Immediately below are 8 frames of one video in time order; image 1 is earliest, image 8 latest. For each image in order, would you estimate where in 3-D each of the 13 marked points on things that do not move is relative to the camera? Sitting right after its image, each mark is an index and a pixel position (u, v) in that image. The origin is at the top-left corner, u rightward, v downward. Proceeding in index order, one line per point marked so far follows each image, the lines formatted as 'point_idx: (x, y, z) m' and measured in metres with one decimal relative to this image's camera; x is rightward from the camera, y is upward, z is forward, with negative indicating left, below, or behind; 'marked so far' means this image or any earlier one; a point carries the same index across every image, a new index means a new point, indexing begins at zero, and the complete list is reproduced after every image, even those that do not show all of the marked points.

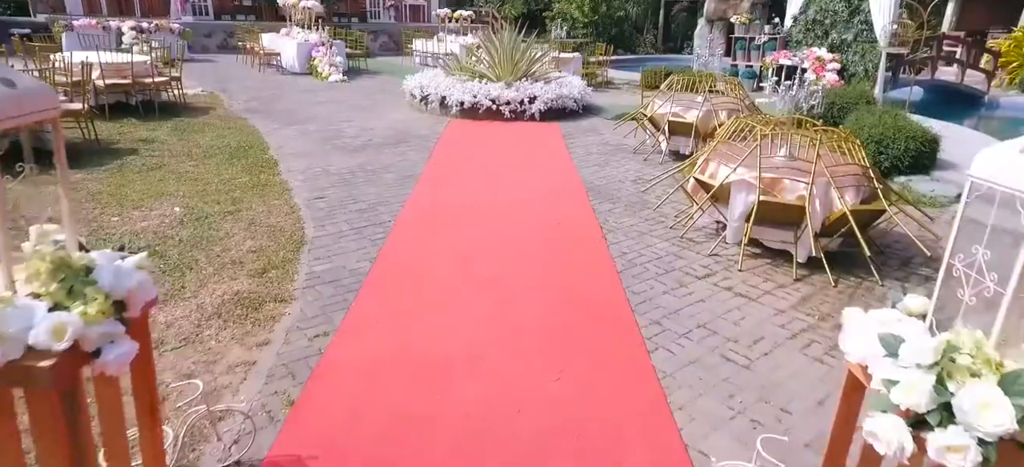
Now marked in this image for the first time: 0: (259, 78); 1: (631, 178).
0: (-4.7, +2.9, +11.8) m
1: (+1.1, +0.5, +5.7) m
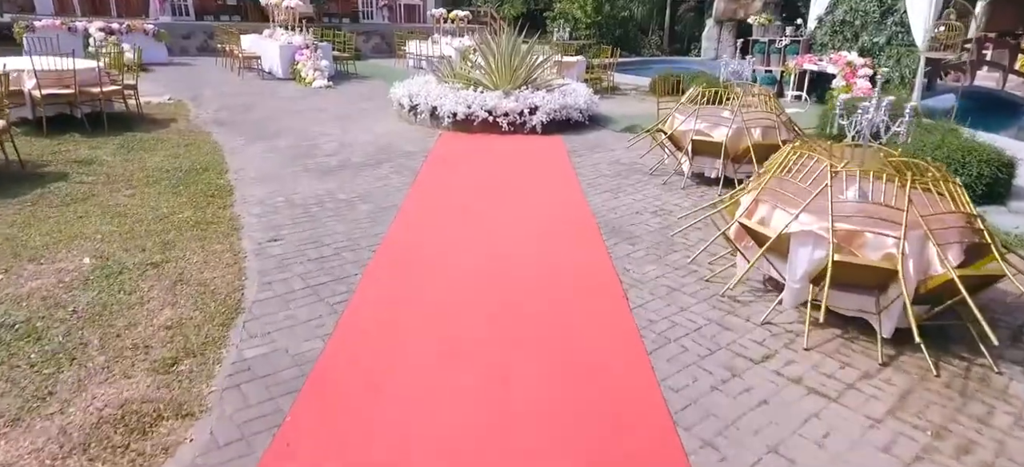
0: (-4.8, +2.6, +10.9) m
1: (+1.1, +0.2, +4.8) m
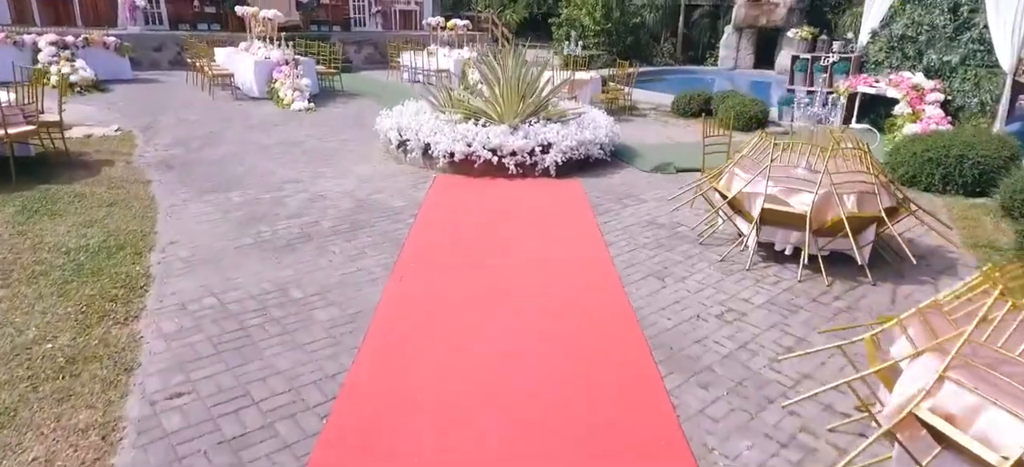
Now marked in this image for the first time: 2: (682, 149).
0: (-4.7, +2.0, +9.6) m
1: (+1.2, -0.4, +3.6) m
2: (+2.1, +1.0, +7.9) m
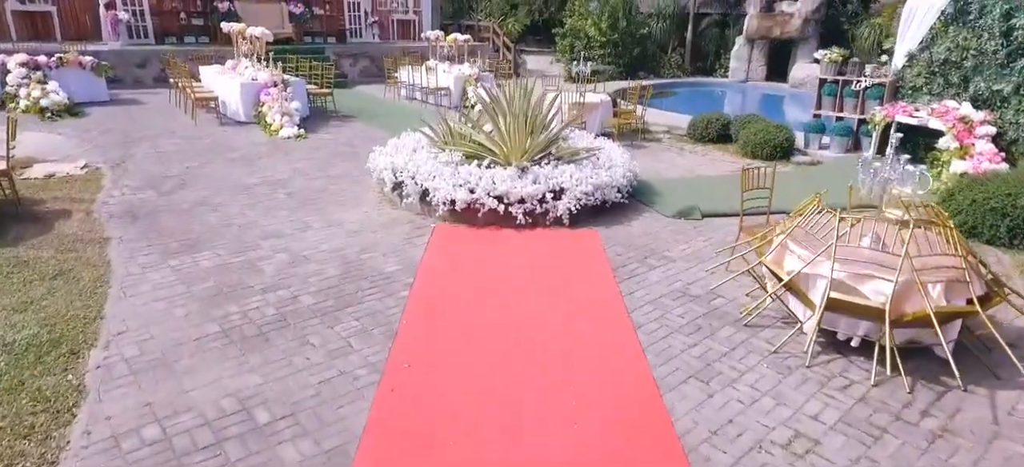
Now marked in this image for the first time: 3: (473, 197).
0: (-4.6, +1.5, +9.0) m
1: (+1.2, -0.9, +2.9) m
2: (+2.2, +0.5, +7.2) m
3: (-0.3, +0.3, +5.5) m
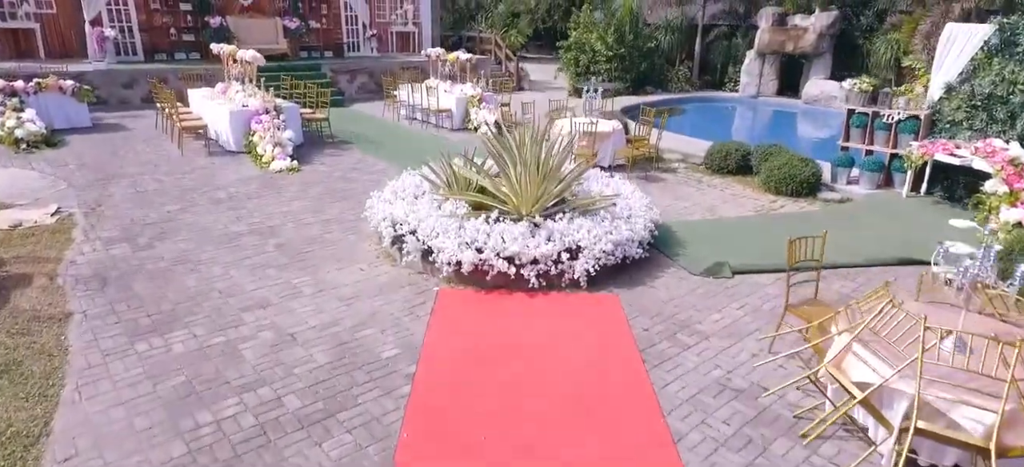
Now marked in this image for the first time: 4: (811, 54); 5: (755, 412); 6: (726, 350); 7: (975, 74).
0: (-4.5, +1.0, +8.4) m
1: (+1.3, -1.4, +2.3) m
2: (+2.3, 0.0, +6.7) m
3: (-0.2, -0.2, +4.9) m
4: (+7.3, +4.4, +15.3) m
5: (+1.4, -1.0, +3.5) m
6: (+1.4, -0.8, +4.2) m
7: (+5.0, +1.8, +6.8) m
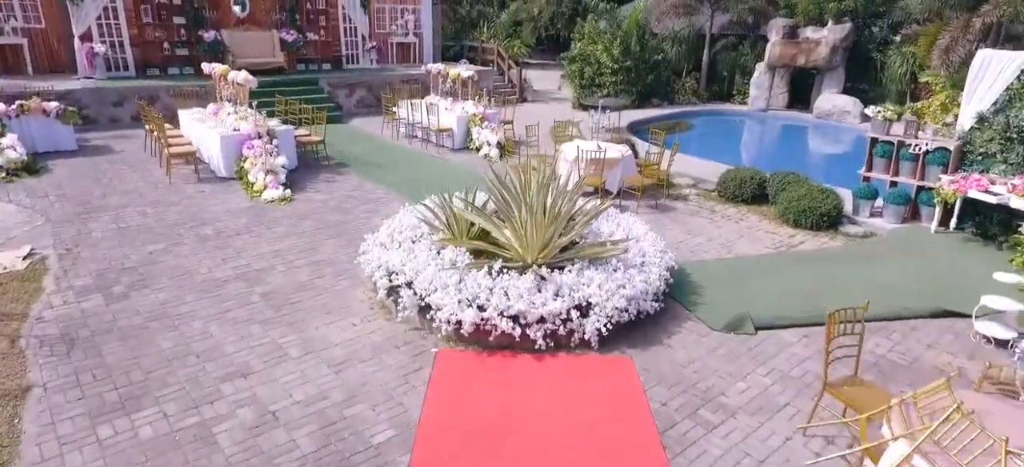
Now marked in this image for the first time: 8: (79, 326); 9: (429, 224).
0: (-4.5, +0.5, +8.0) m
1: (+1.4, -1.8, +1.9) m
2: (+2.3, -0.4, +6.2) m
3: (-0.2, -0.6, +4.5) m
4: (+7.4, +3.9, +14.9) m
5: (+1.4, -1.4, +3.1) m
6: (+1.5, -1.2, +3.8) m
7: (+5.1, +1.3, +6.4) m
8: (-3.2, -0.7, +4.6) m
9: (-0.8, +0.1, +5.8) m
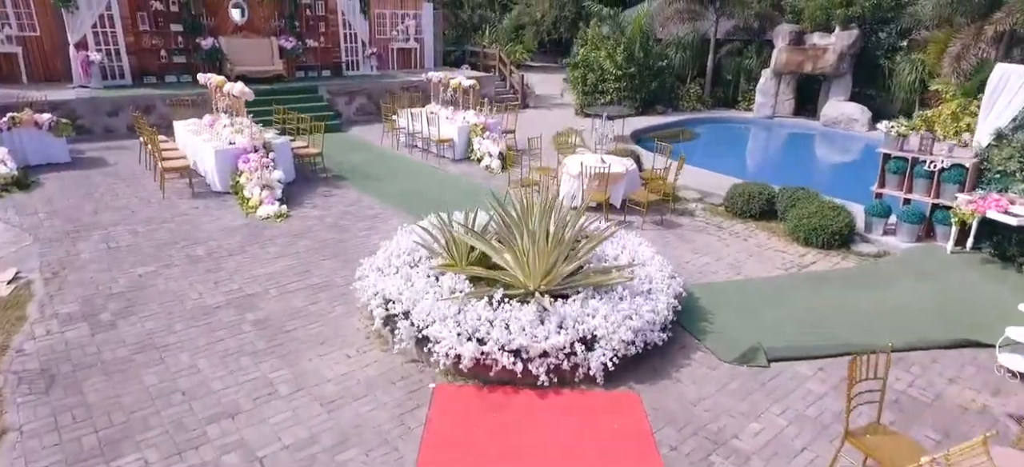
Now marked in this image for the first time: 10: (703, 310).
0: (-4.4, +0.3, +7.8) m
1: (+1.4, -2.0, +1.7) m
2: (+2.3, -0.6, +6.0) m
3: (-0.2, -0.8, +4.3) m
4: (+7.4, +3.7, +14.6) m
5: (+1.4, -1.6, +2.9) m
6: (+1.5, -1.4, +3.5) m
7: (+5.1, +1.1, +6.2) m
8: (-3.2, -0.9, +4.4) m
9: (-0.8, -0.1, +5.6) m
10: (+1.7, -0.7, +5.6) m
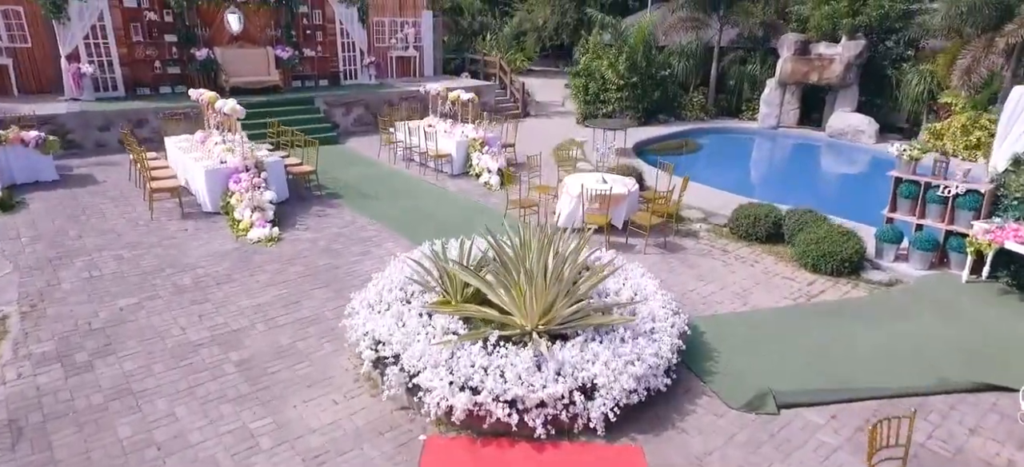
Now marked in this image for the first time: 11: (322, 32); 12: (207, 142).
0: (-4.5, +0.1, +7.6) m
1: (+1.3, -2.3, +1.4) m
2: (+2.3, -0.9, +5.8) m
3: (-0.2, -1.1, +4.1) m
4: (+7.4, +3.4, +14.4) m
5: (+1.4, -1.9, +2.6) m
6: (+1.4, -1.7, +3.3) m
7: (+5.1, +0.8, +5.9) m
8: (-3.2, -1.2, +4.2) m
9: (-0.8, -0.4, +5.3) m
10: (+1.7, -1.0, +5.4) m
11: (-4.4, +4.7, +14.6) m
12: (-4.2, +1.2, +8.6) m
